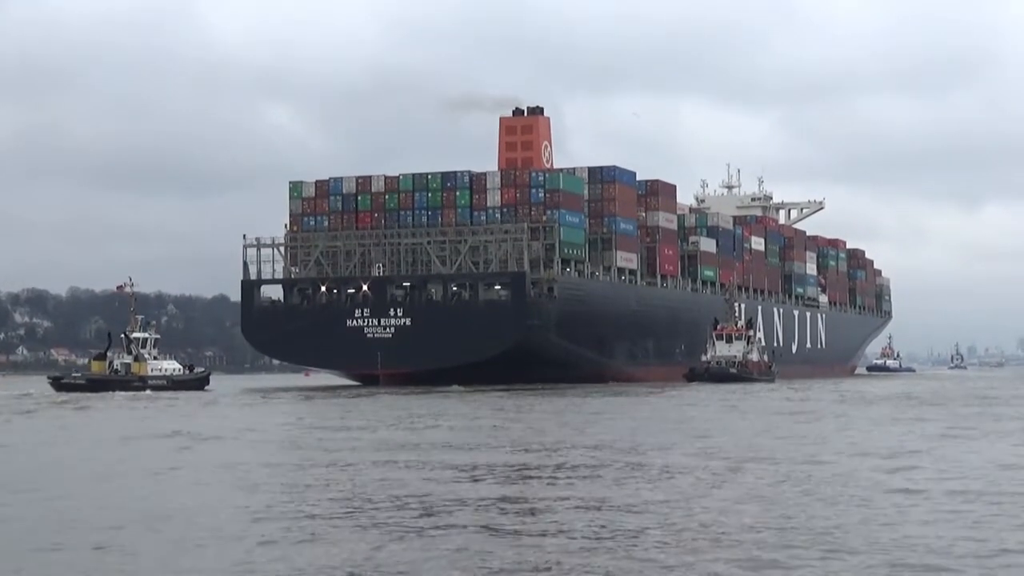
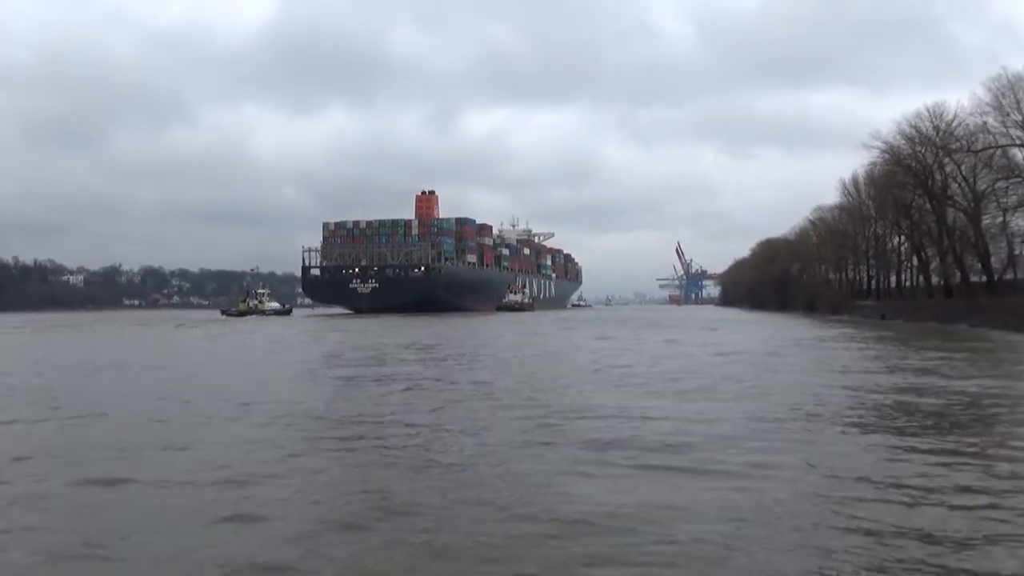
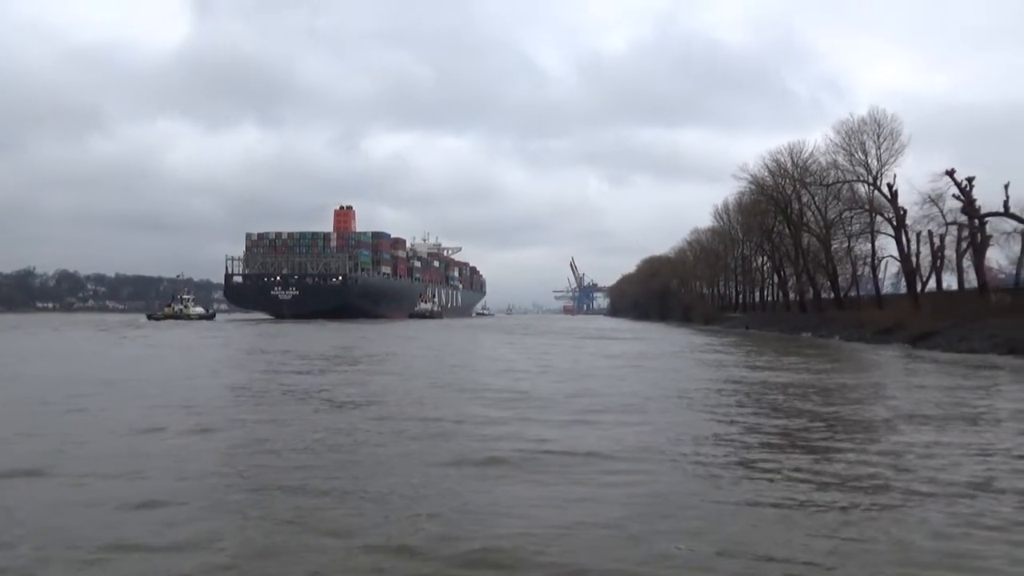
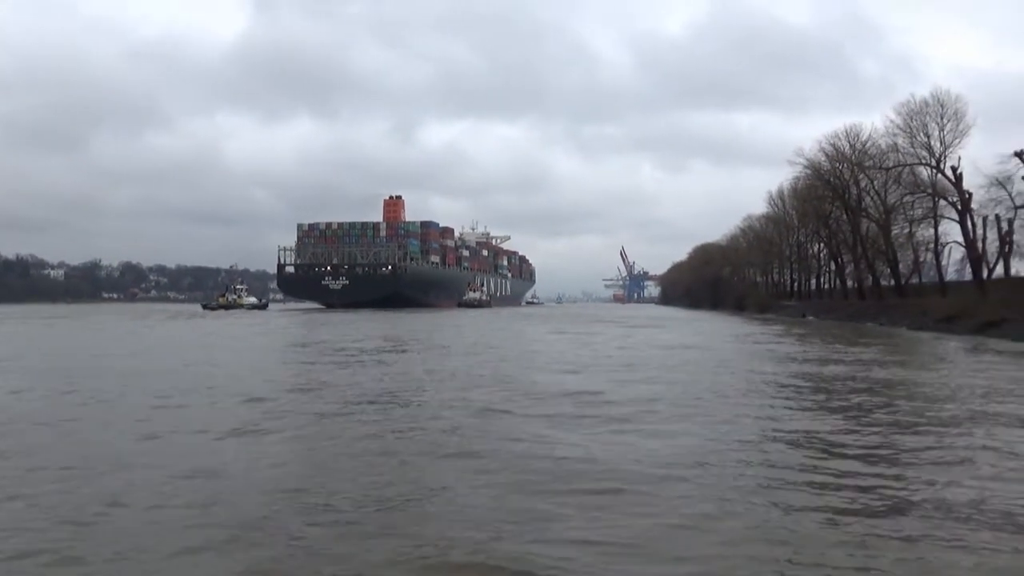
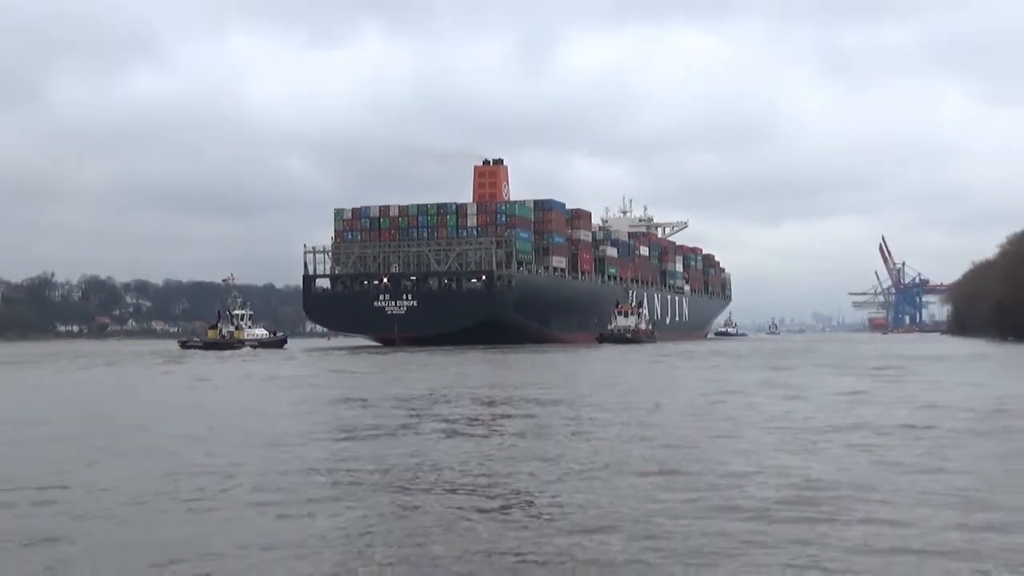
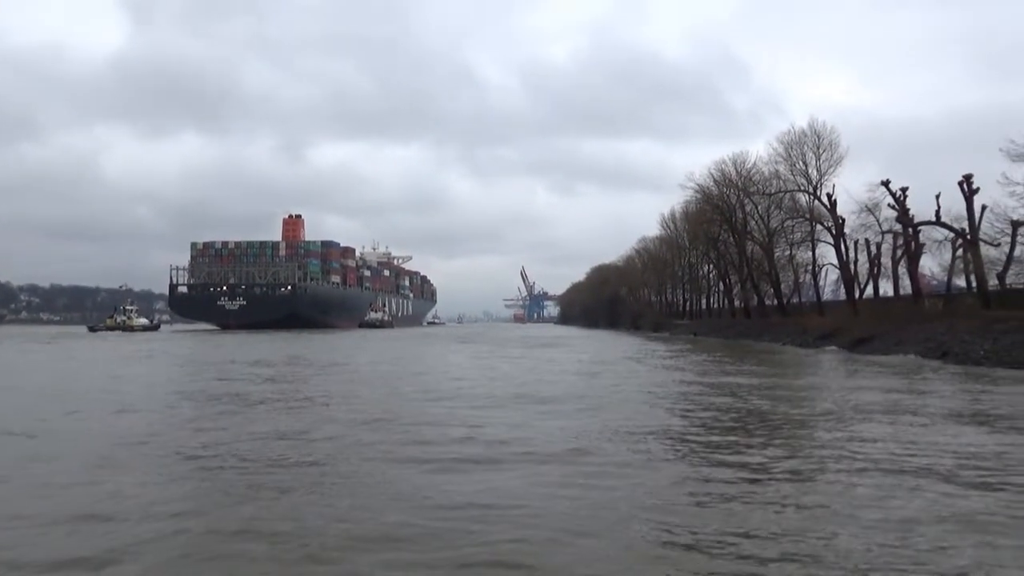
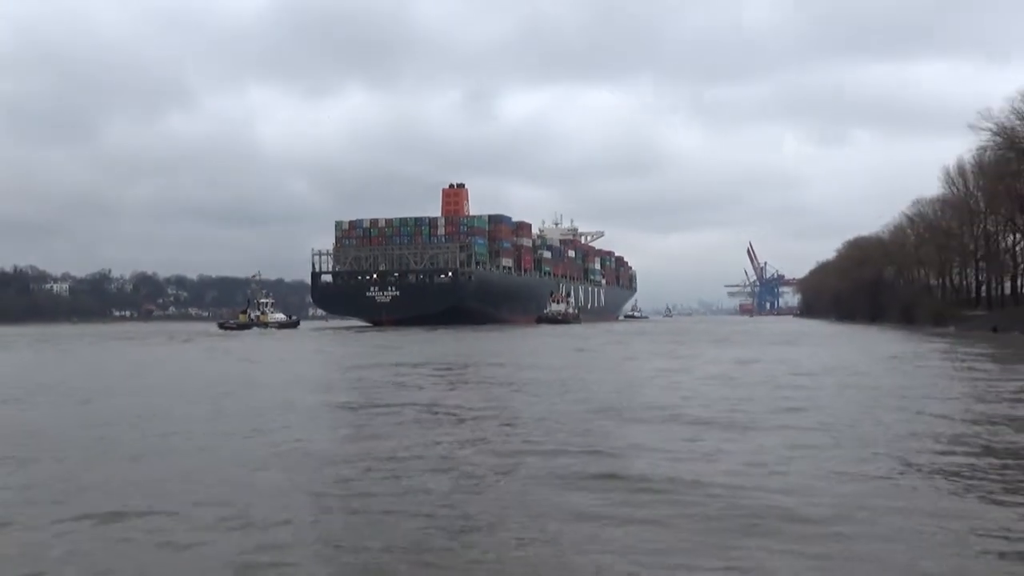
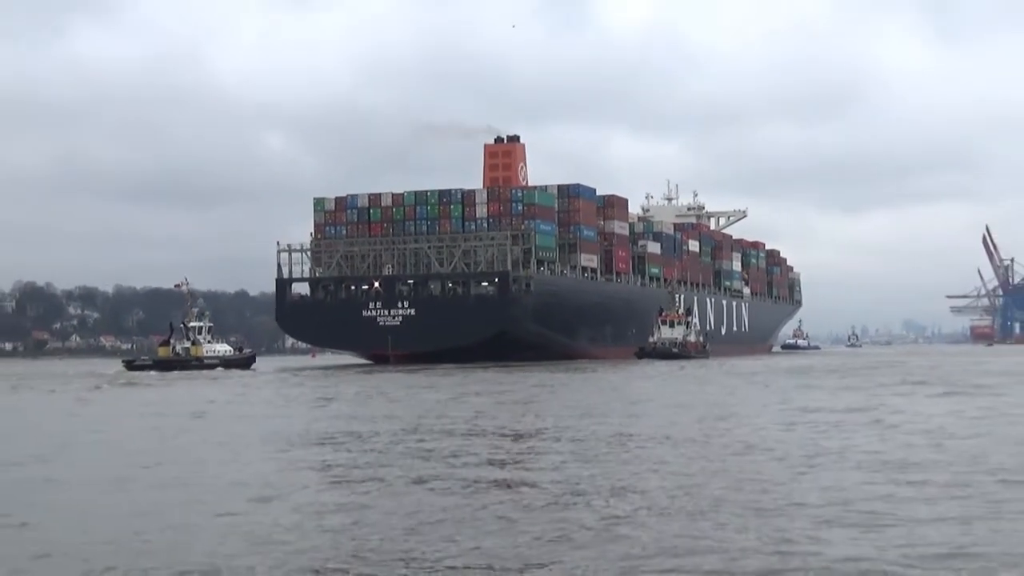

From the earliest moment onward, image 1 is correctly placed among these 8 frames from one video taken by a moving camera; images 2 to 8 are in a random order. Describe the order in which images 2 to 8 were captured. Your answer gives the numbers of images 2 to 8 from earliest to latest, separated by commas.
8, 5, 7, 2, 4, 3, 6
